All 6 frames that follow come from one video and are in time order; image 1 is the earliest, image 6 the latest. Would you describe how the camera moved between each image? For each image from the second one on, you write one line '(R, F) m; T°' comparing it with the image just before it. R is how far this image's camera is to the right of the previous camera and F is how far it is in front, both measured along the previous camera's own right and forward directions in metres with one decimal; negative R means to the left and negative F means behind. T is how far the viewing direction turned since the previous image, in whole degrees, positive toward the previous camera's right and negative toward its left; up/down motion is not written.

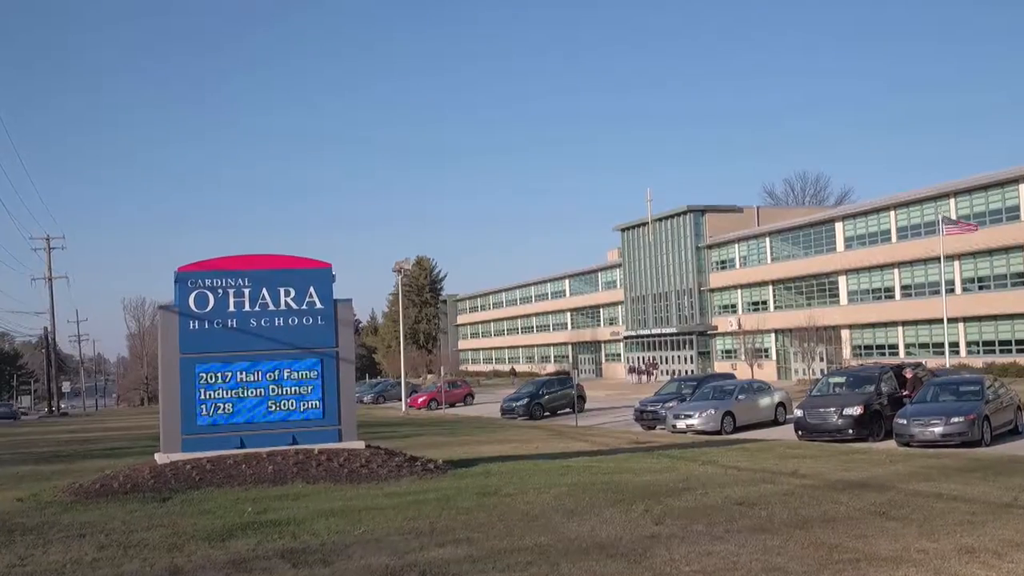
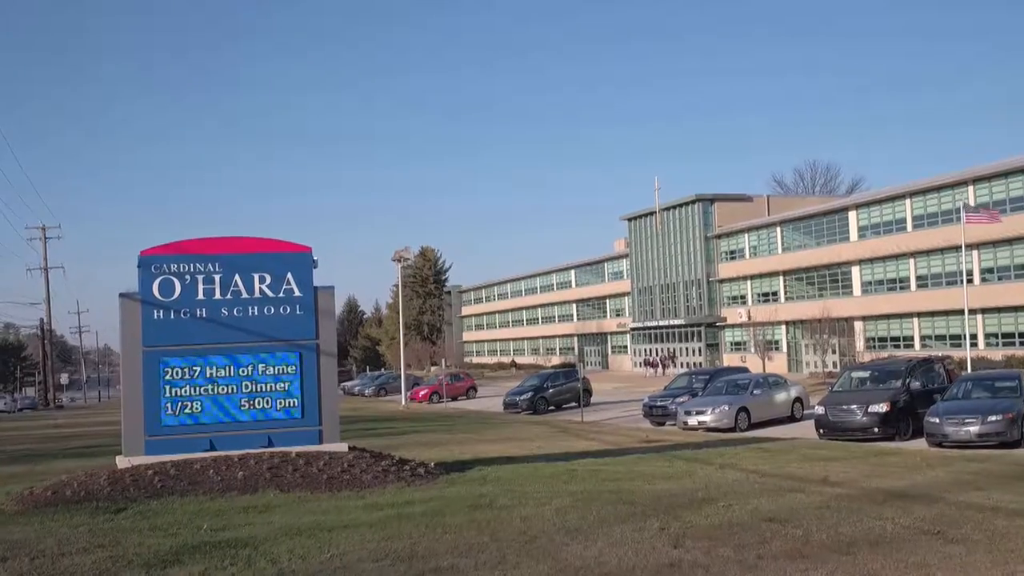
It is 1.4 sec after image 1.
(+0.1, +1.3) m; 0°
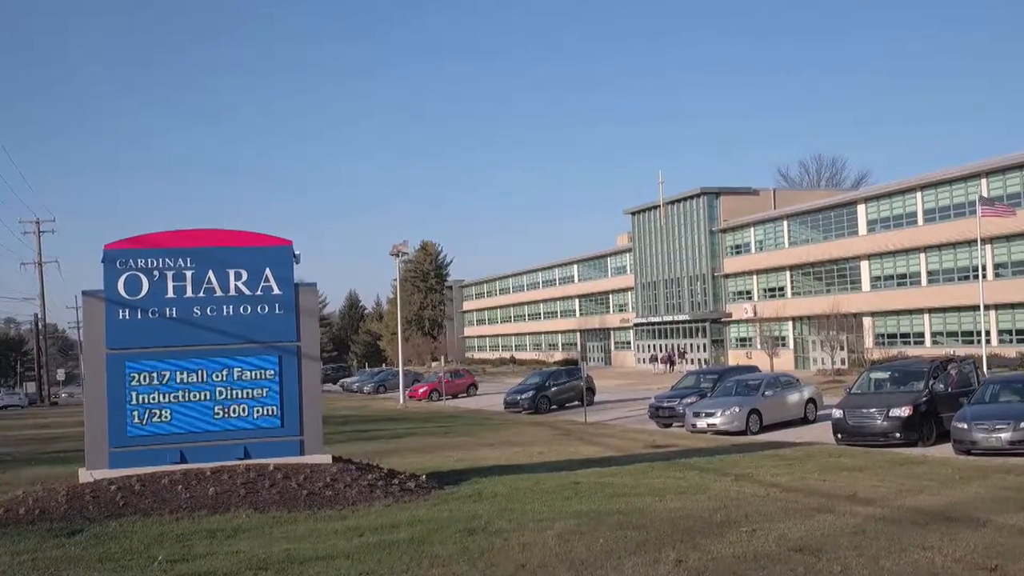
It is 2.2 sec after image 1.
(0.0, +1.1) m; 0°
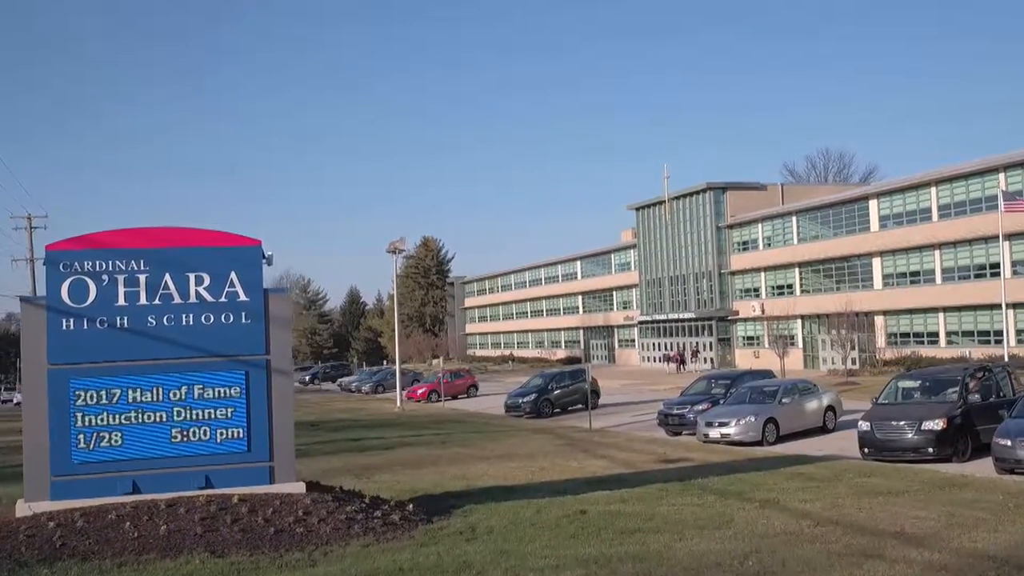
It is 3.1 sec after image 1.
(0.0, +1.4) m; 0°
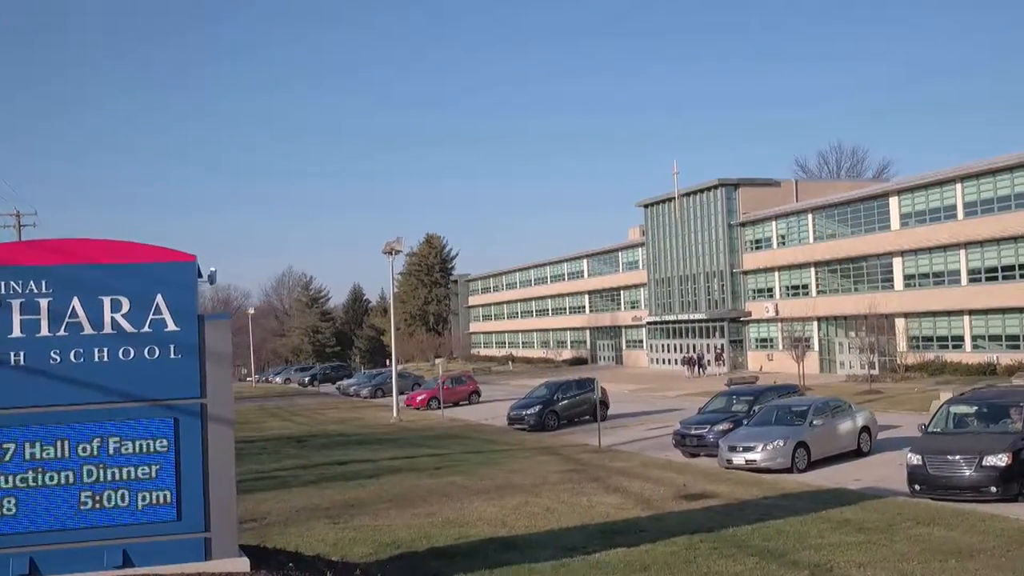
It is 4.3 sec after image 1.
(+0.1, +2.1) m; 0°
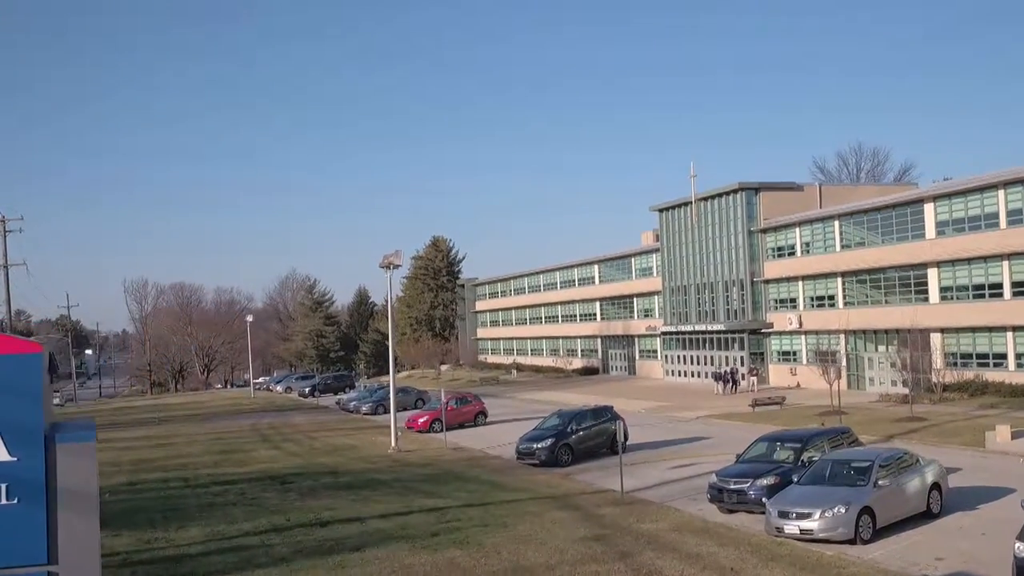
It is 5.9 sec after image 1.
(0.0, +2.9) m; -1°
